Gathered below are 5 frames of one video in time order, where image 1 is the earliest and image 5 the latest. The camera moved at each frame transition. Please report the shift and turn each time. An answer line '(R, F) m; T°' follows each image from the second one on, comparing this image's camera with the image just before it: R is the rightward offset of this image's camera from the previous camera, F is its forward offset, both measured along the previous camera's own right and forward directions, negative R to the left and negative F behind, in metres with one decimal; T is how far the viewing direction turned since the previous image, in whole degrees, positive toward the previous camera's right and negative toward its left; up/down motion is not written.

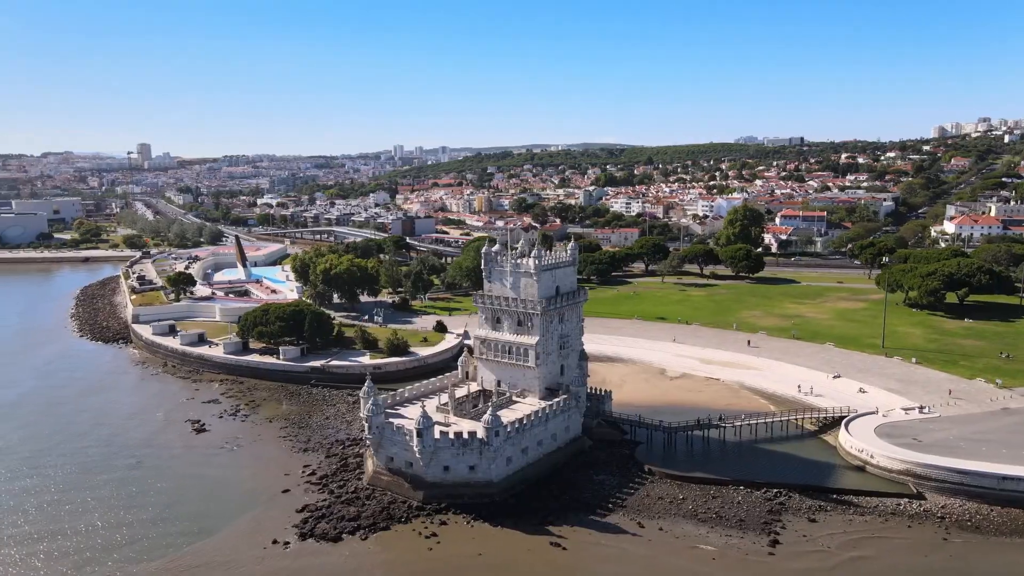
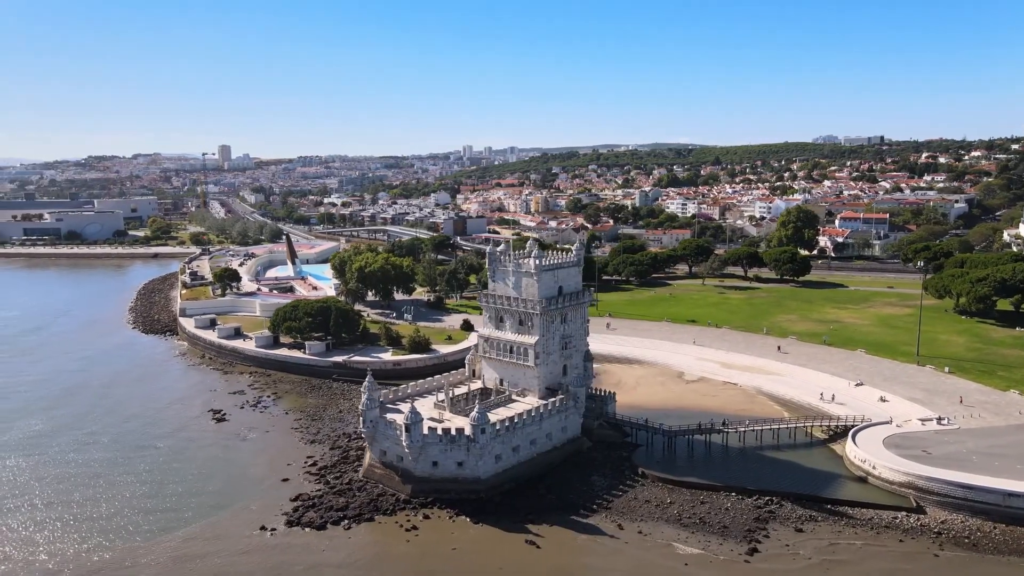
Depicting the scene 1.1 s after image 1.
(+3.1, -0.1) m; -5°
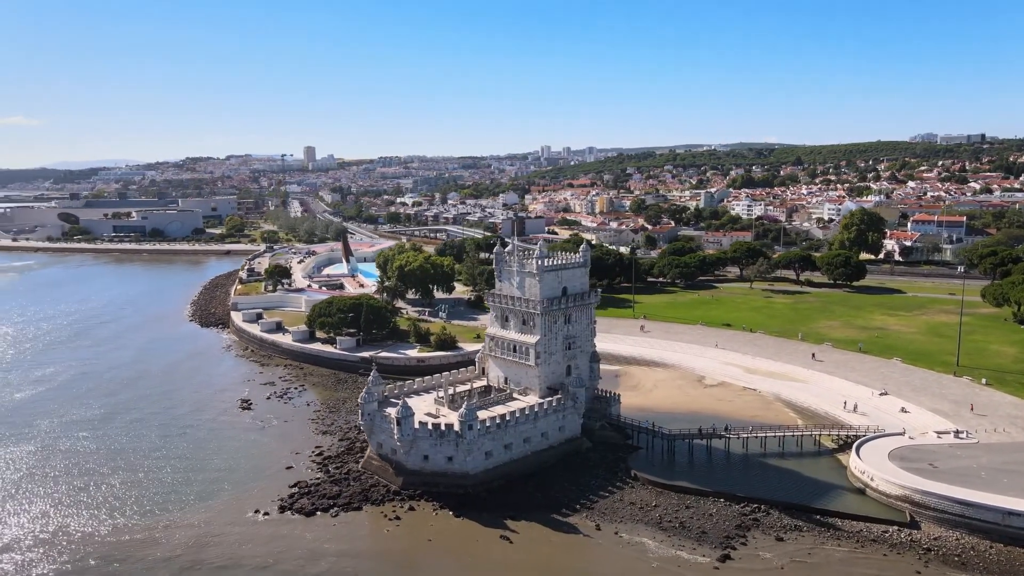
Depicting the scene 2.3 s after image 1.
(+3.4, -0.3) m; -6°
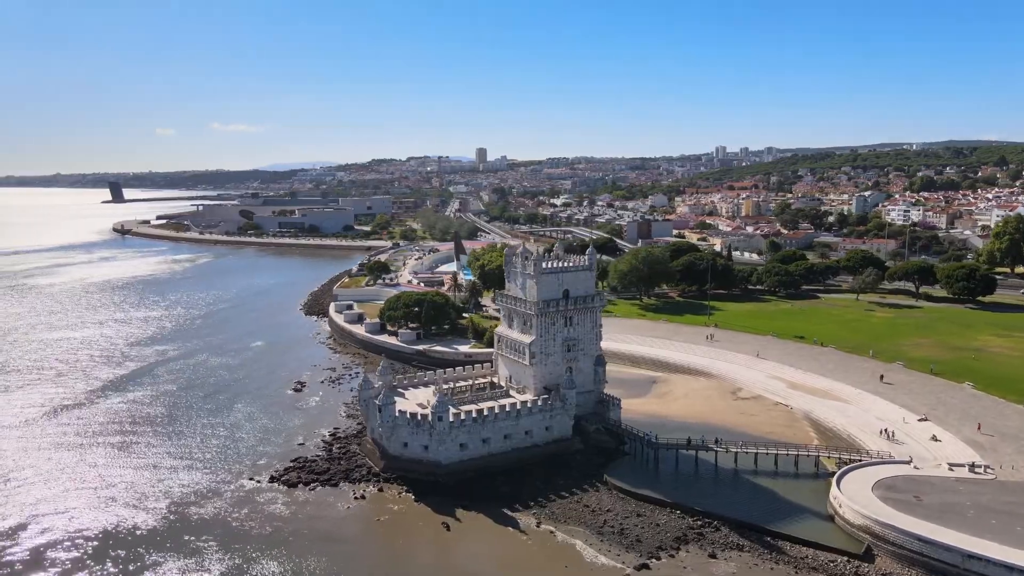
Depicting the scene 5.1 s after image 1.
(+8.0, -0.2) m; -13°
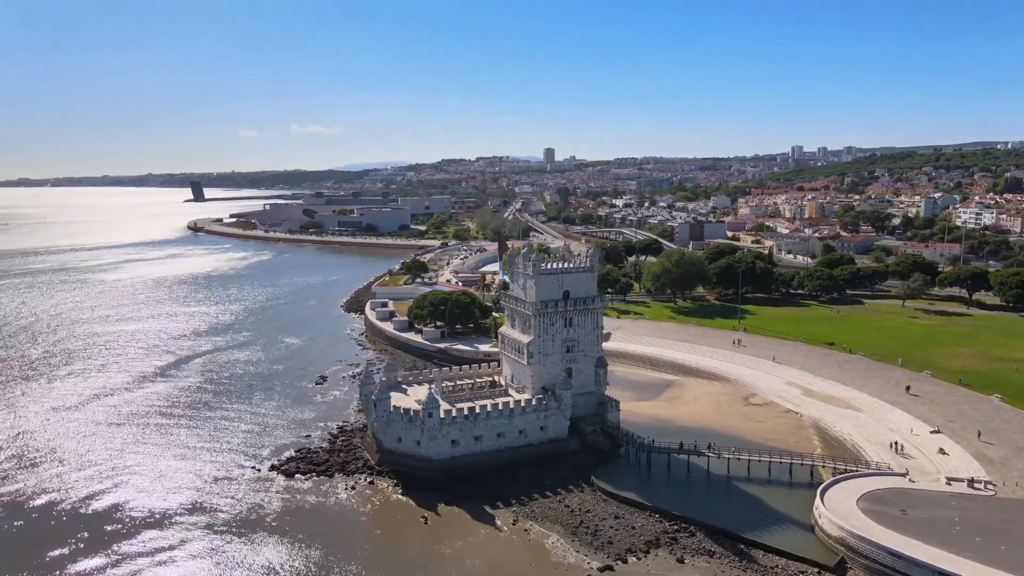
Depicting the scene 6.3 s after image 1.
(+3.3, -0.3) m; -5°
